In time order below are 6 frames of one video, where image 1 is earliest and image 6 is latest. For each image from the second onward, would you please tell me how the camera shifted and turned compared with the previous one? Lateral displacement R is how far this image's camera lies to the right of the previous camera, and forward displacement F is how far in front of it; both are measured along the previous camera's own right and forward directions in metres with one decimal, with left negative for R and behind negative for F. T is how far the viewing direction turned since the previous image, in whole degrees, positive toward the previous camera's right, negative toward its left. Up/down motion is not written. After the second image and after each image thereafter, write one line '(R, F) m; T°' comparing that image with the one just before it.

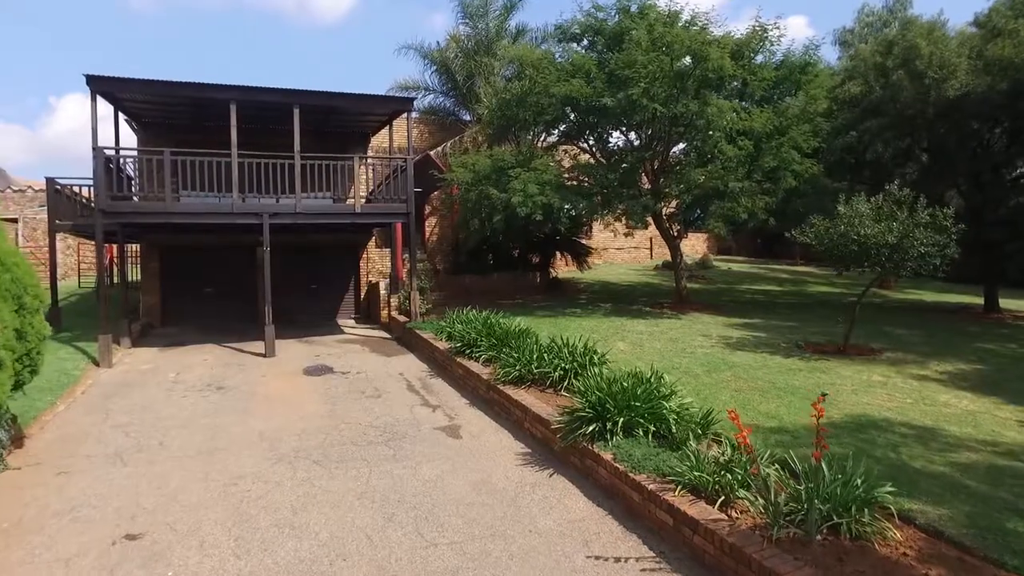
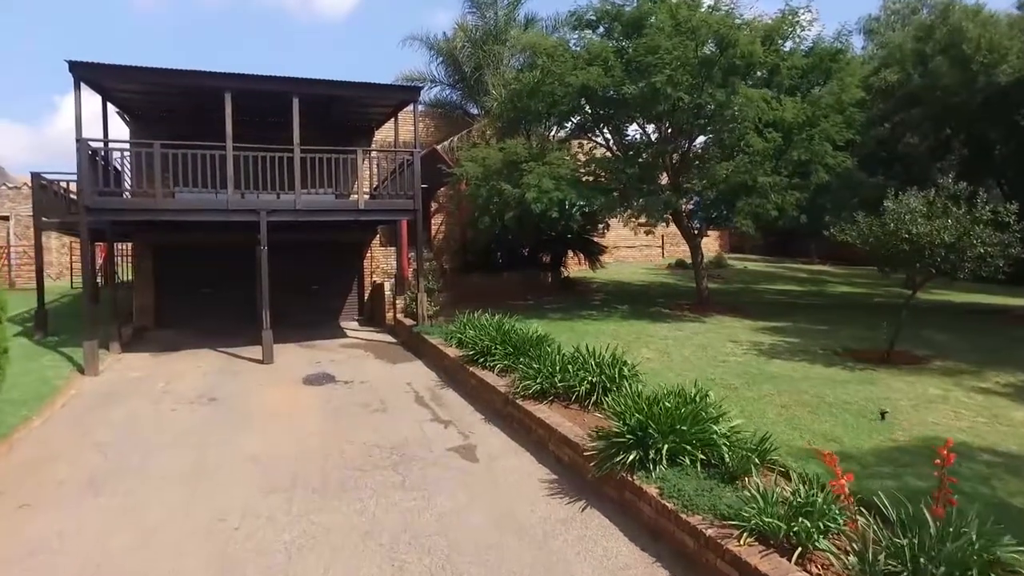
(-0.2, +0.8) m; 0°
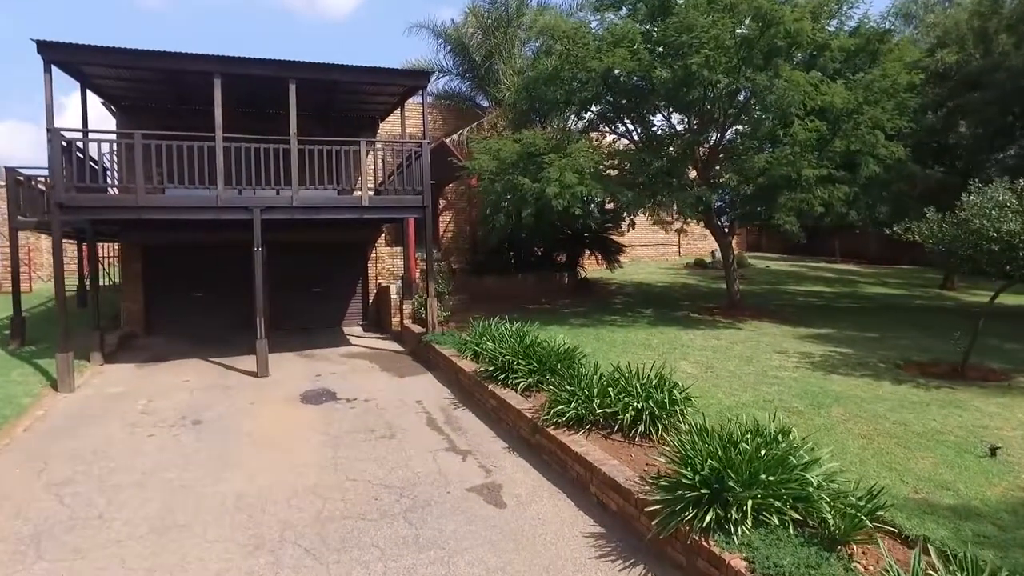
(-0.2, +1.1) m; 0°
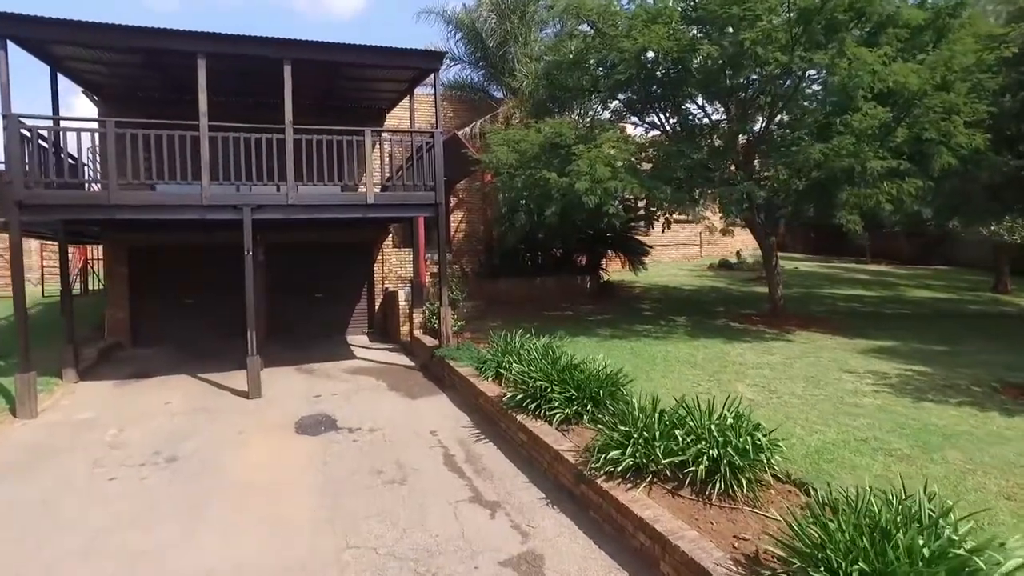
(-0.2, +1.3) m; 0°
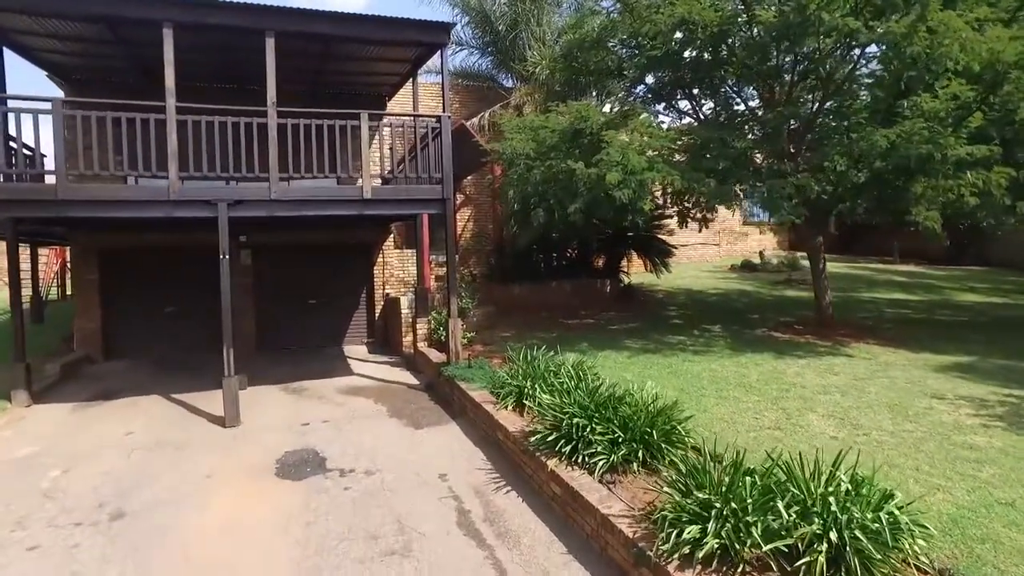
(-0.2, +1.3) m; 0°
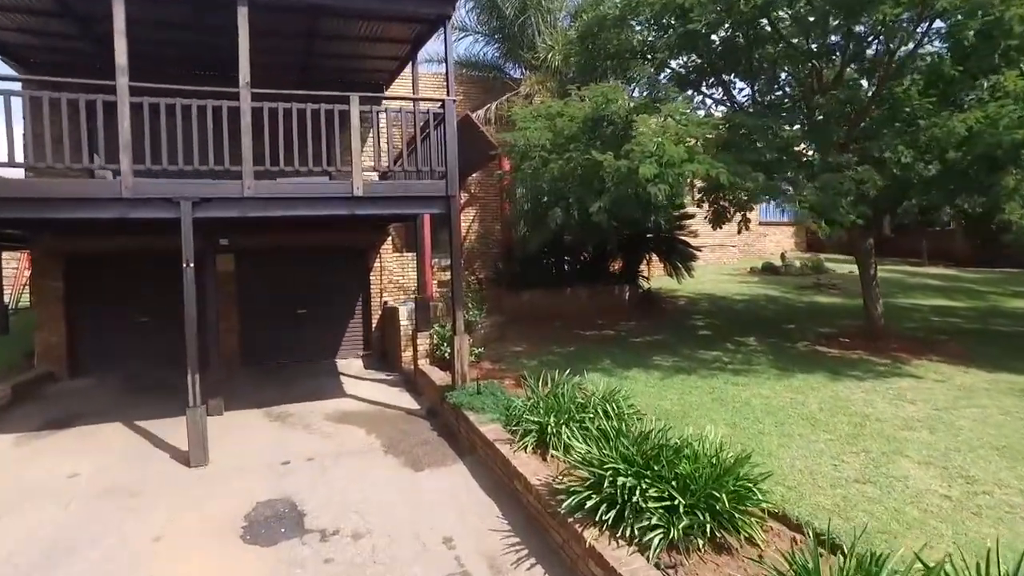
(-0.1, +1.2) m; 0°
